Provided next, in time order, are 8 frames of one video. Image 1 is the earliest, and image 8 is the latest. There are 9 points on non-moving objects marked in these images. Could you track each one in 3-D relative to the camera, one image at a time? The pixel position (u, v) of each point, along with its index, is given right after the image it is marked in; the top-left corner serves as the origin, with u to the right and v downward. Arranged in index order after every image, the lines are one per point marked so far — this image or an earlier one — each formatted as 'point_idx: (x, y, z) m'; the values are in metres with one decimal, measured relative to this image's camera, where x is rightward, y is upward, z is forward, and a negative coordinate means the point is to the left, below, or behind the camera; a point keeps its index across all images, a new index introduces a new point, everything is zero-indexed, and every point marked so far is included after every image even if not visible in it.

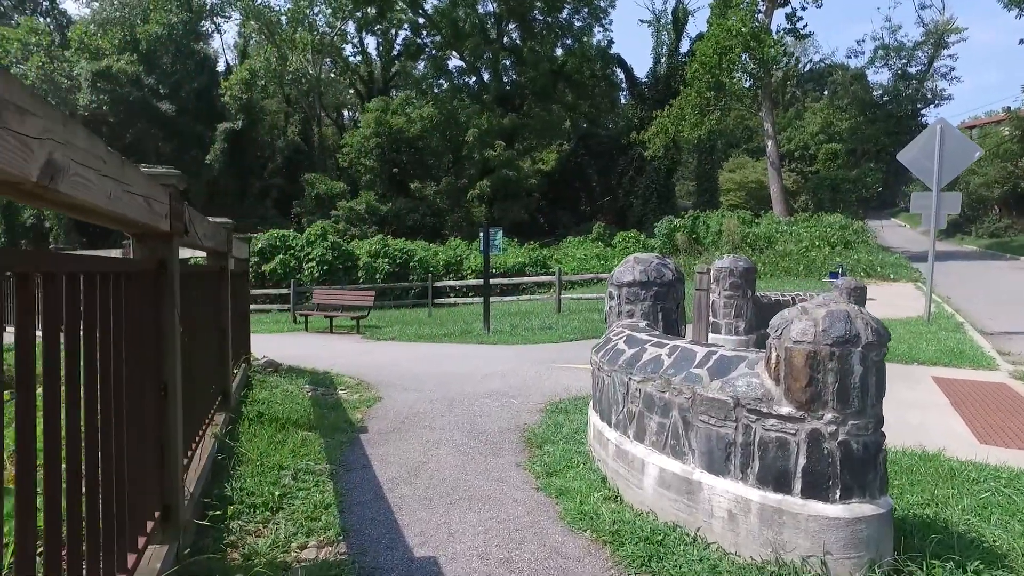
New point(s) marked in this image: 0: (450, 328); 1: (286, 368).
0: (-1.3, -0.8, +14.9) m
1: (-3.0, -1.1, +9.5) m
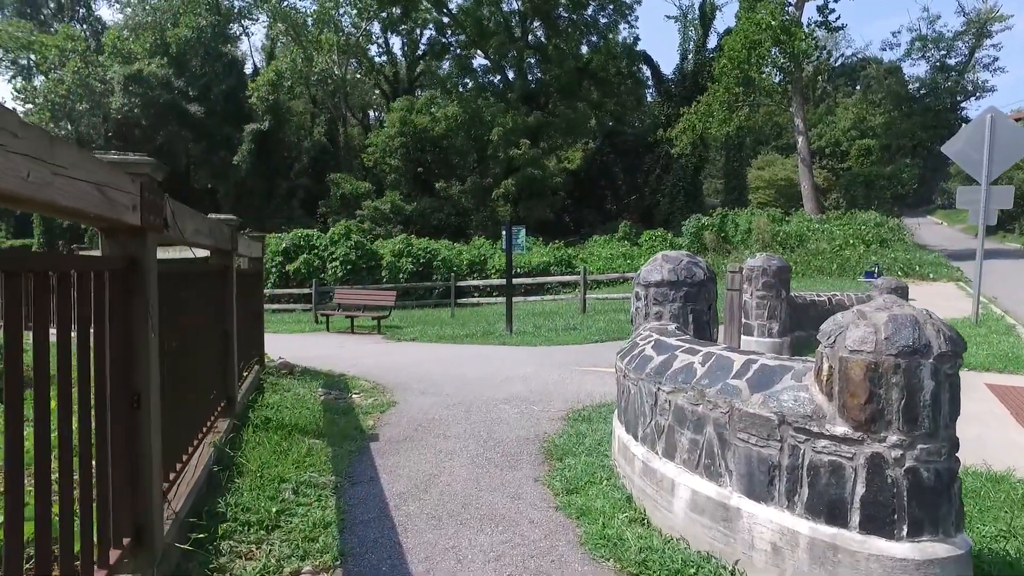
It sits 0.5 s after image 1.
0: (-0.8, -0.8, +14.6) m
1: (-2.7, -1.1, +9.3) m
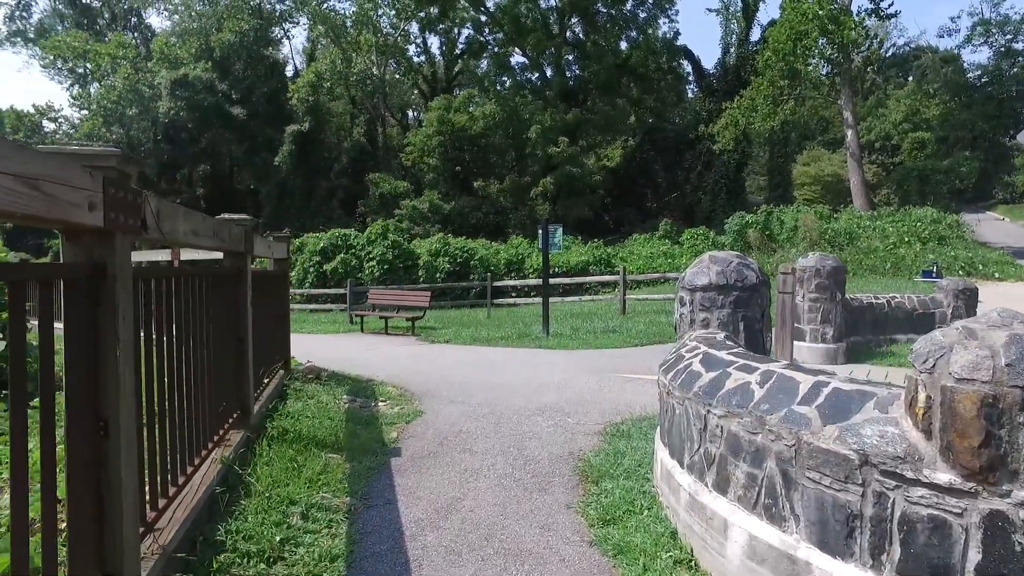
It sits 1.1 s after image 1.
0: (-0.1, -0.8, +14.2) m
1: (-2.3, -1.1, +9.0) m
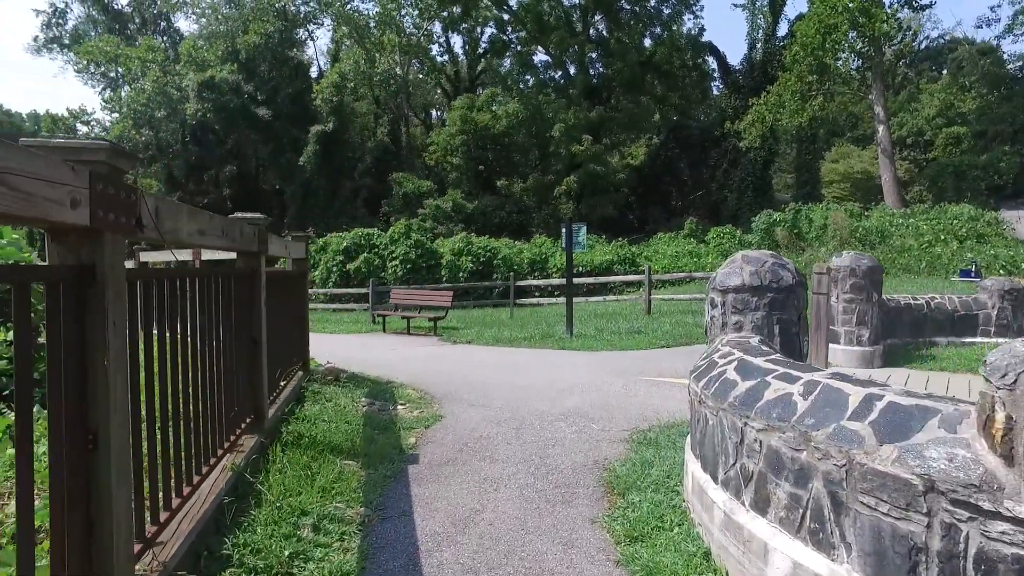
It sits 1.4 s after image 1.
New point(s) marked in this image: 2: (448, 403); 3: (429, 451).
0: (+0.4, -0.8, +14.0) m
1: (-2.0, -1.1, +8.8) m
2: (-0.7, -1.2, +7.2) m
3: (-0.6, -1.2, +5.4) m
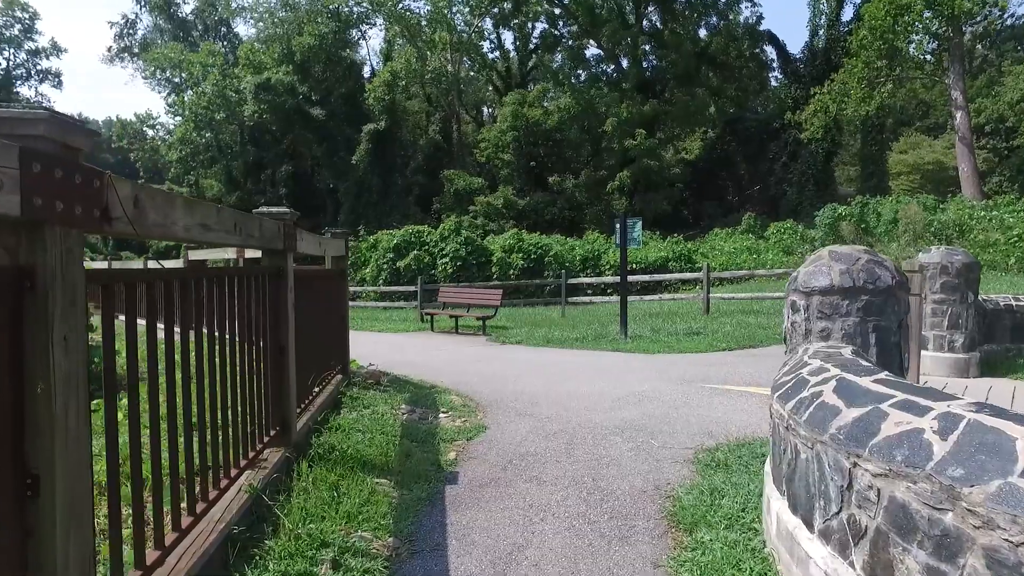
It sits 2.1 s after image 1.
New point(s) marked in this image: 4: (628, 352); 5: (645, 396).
0: (+1.3, -0.8, +13.4) m
1: (-1.4, -1.1, +8.4) m
2: (-0.2, -1.2, +6.7) m
3: (-0.3, -1.2, +4.9) m
4: (+1.8, -1.0, +10.9) m
5: (+1.3, -1.0, +6.9) m
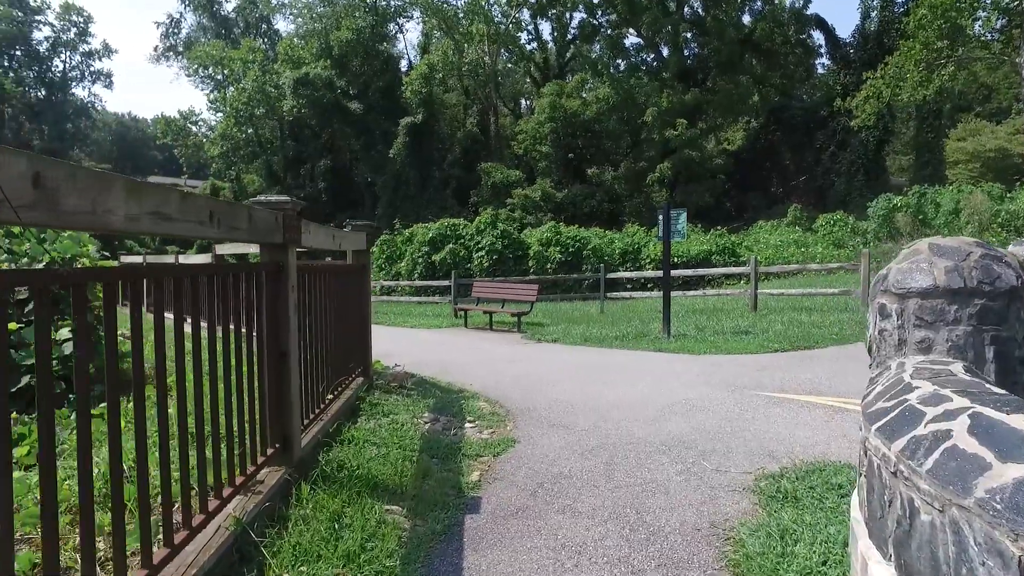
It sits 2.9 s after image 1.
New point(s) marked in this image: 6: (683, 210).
0: (+2.0, -0.7, +12.7) m
1: (-1.1, -1.1, +7.9) m
2: (+0.1, -1.1, +6.1) m
3: (-0.1, -1.2, +4.3) m
4: (+2.3, -0.9, +10.2) m
5: (+1.6, -1.0, +6.3) m
6: (+2.7, +1.3, +11.5) m
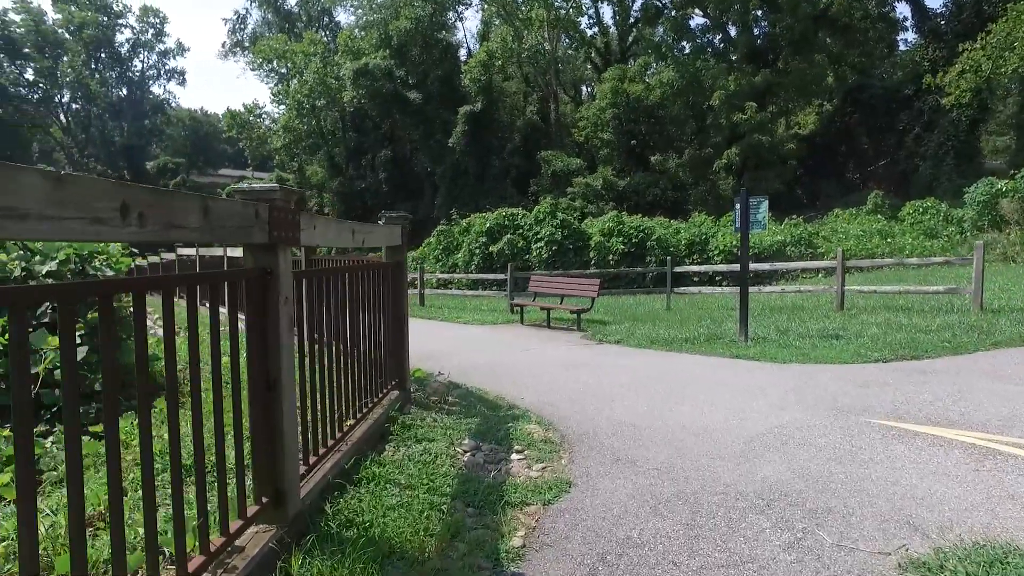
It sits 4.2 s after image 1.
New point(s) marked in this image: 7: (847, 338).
0: (+2.9, -0.7, +11.5) m
1: (-0.5, -1.1, +7.0) m
2: (+0.5, -1.2, +5.1) m
3: (+0.1, -1.3, +3.3) m
4: (+3.0, -0.9, +8.9) m
5: (+2.0, -1.1, +5.1) m
6: (+3.6, +1.3, +10.2) m
7: (+4.6, -0.7, +9.6) m
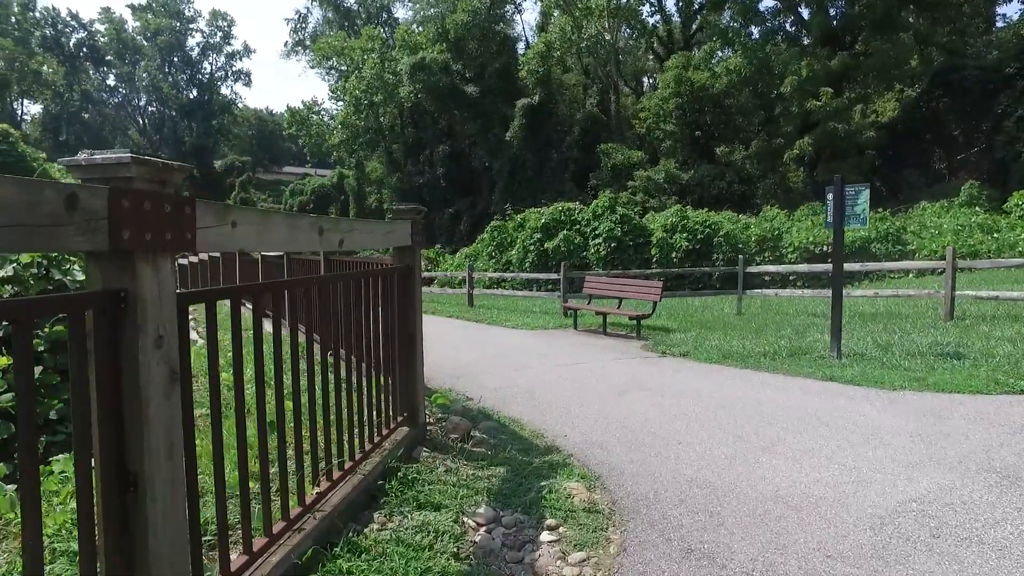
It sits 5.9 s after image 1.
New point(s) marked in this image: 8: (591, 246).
0: (+3.6, -0.7, +9.8) m
1: (-0.2, -1.1, +5.6) m
2: (+0.6, -1.3, +3.6) m
3: (+0.1, -1.4, +1.9) m
4: (+3.5, -1.0, +7.3) m
5: (+2.1, -1.2, +3.5) m
6: (+4.2, +1.2, +8.5) m
7: (+5.1, -0.7, +7.8) m
8: (+2.0, +1.1, +19.6) m
